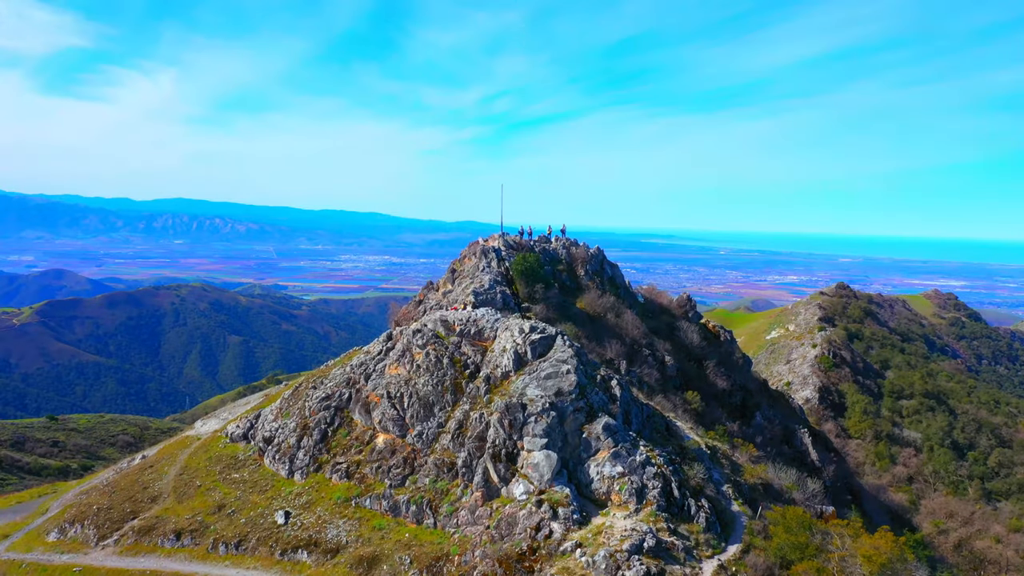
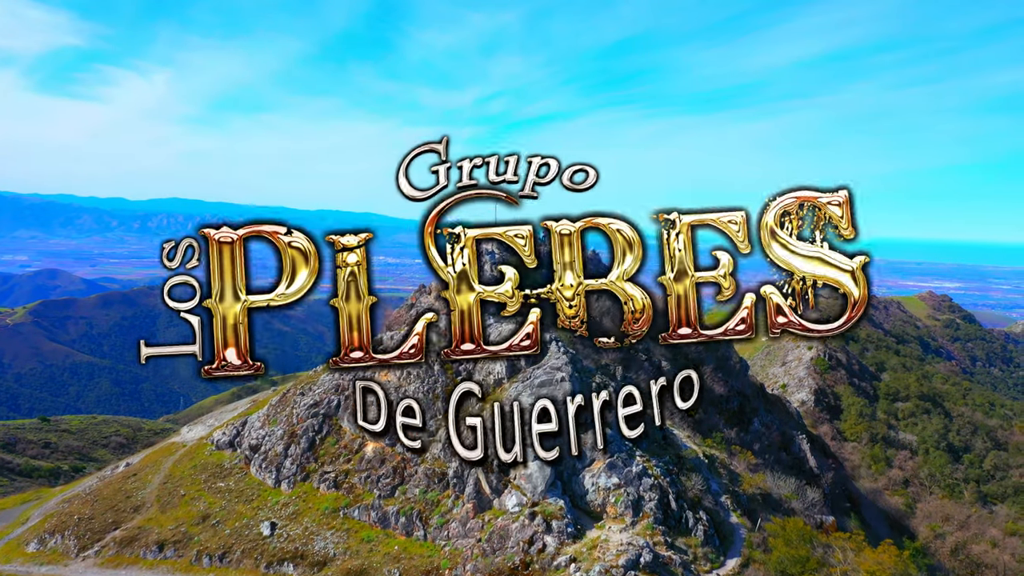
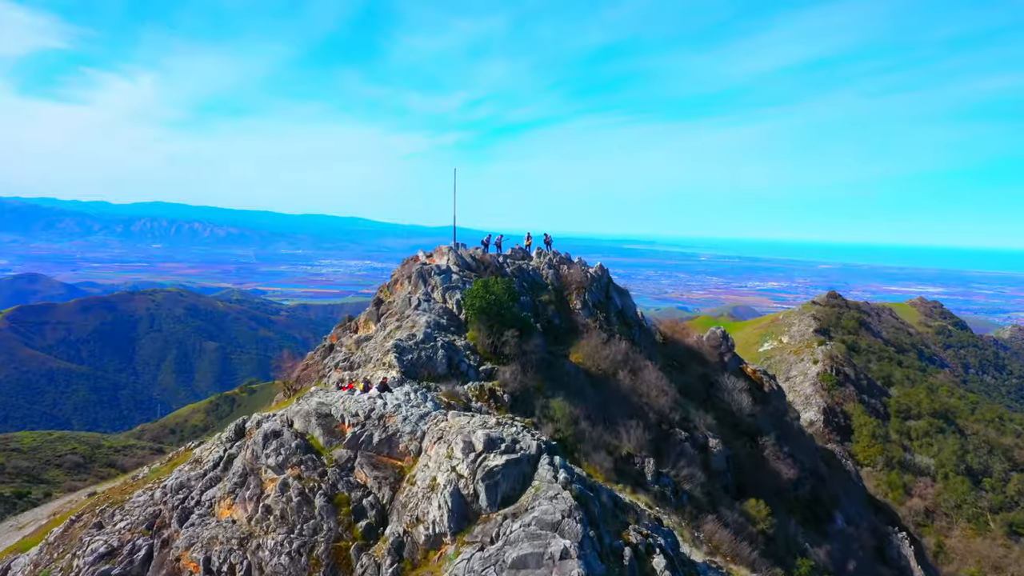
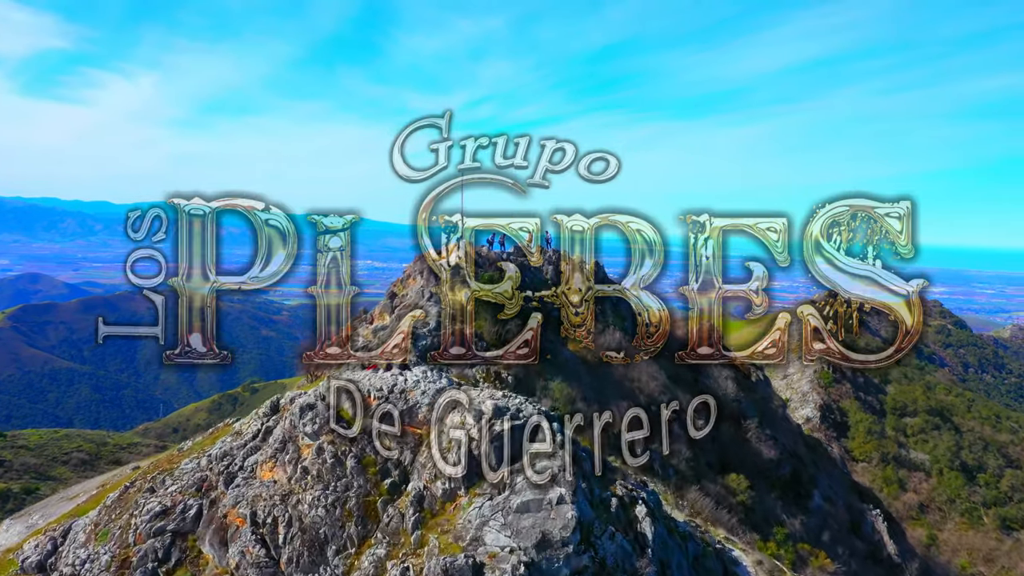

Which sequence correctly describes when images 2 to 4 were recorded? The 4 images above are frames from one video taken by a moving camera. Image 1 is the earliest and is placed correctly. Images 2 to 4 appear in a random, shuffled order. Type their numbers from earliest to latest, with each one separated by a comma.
2, 4, 3
